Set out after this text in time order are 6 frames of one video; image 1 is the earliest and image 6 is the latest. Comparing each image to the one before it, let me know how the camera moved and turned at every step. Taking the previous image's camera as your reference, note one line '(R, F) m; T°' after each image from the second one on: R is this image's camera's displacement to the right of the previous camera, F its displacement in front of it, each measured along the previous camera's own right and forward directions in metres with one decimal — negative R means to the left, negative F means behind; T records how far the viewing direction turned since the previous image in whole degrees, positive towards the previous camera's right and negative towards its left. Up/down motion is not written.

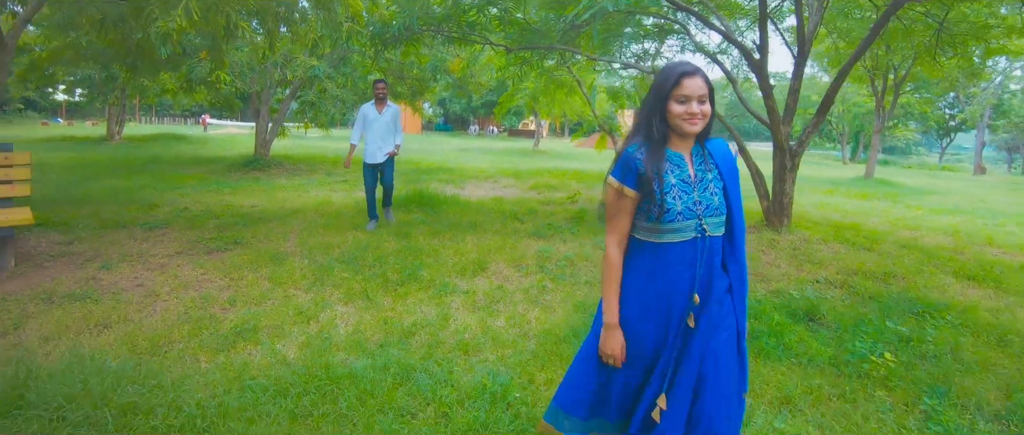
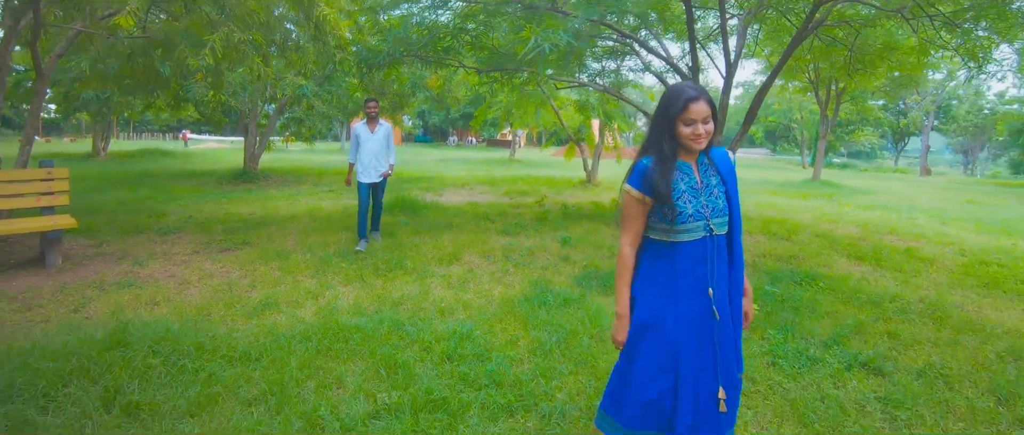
(+0.1, -1.0) m; +2°
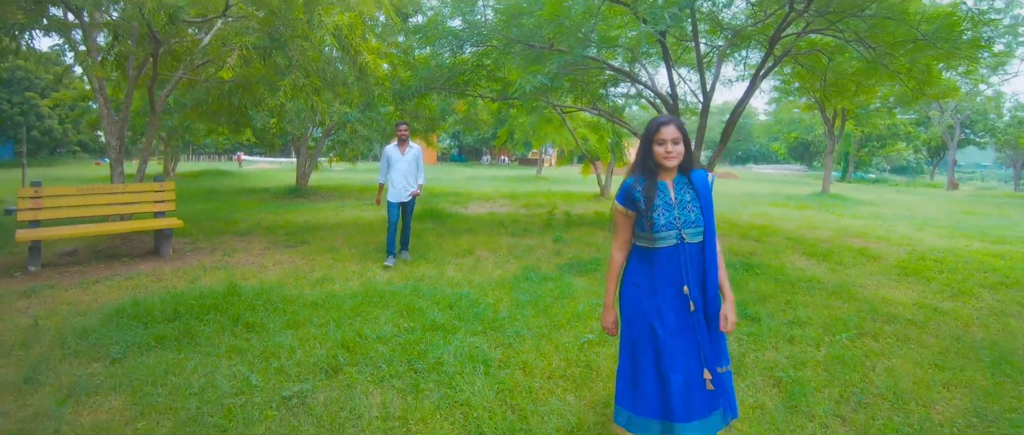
(+0.5, -1.4) m; -4°
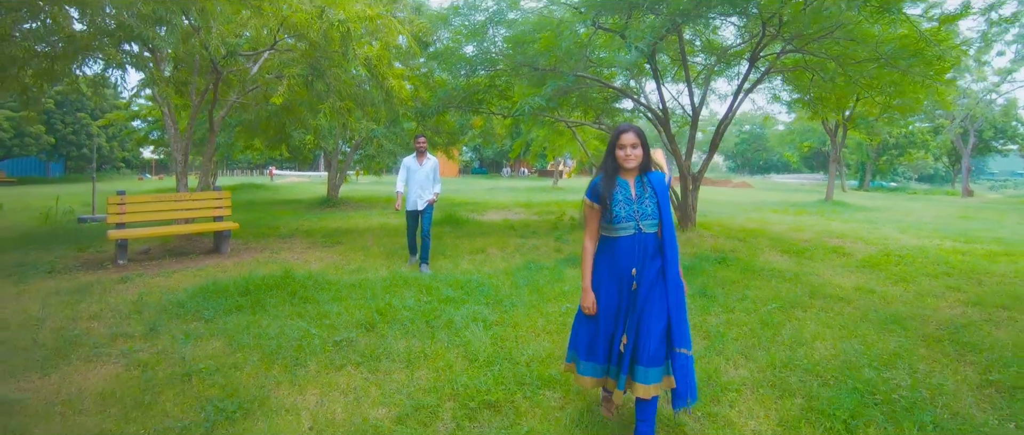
(+0.2, -1.0) m; -2°
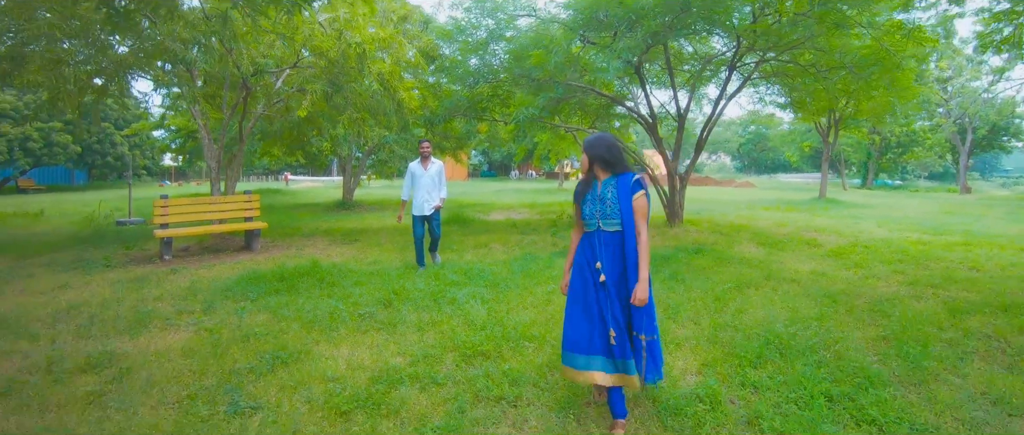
(+0.2, -0.9) m; -1°
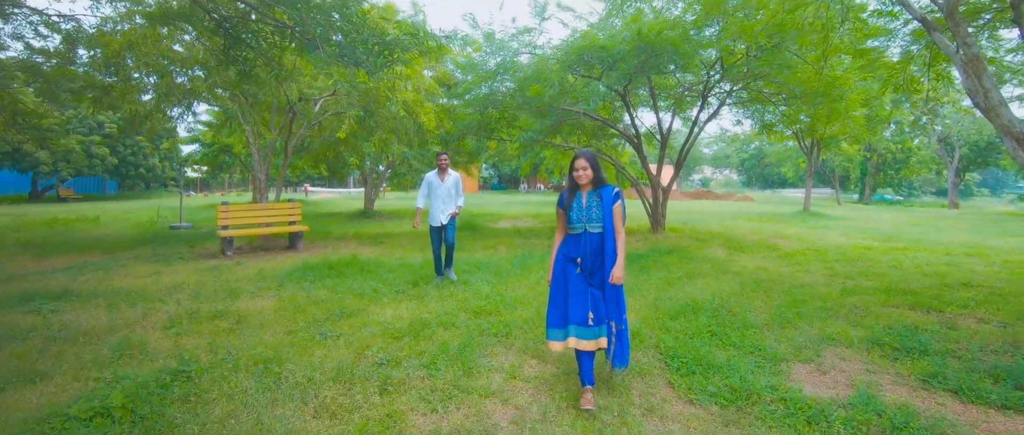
(+0.1, -1.6) m; -1°
